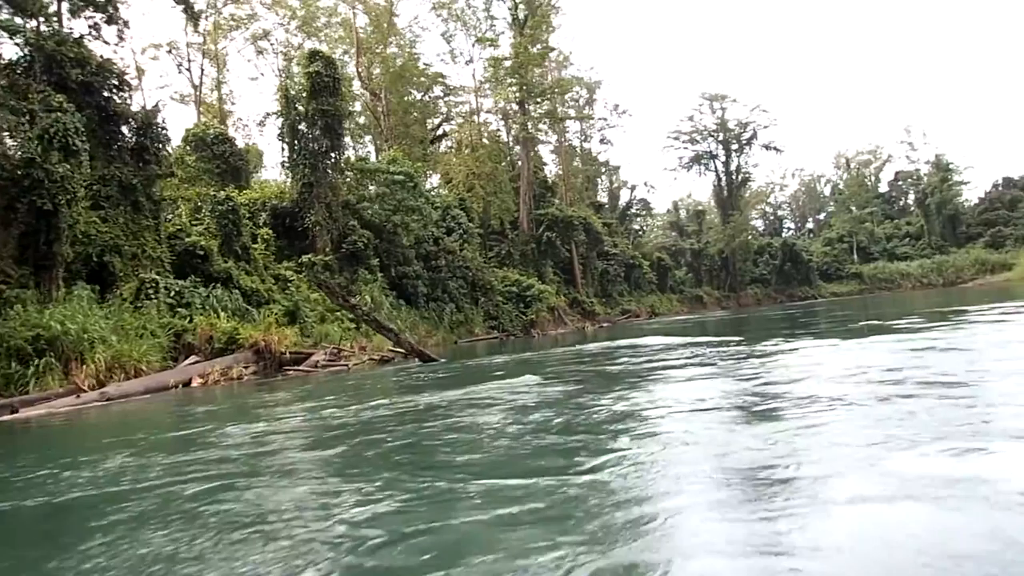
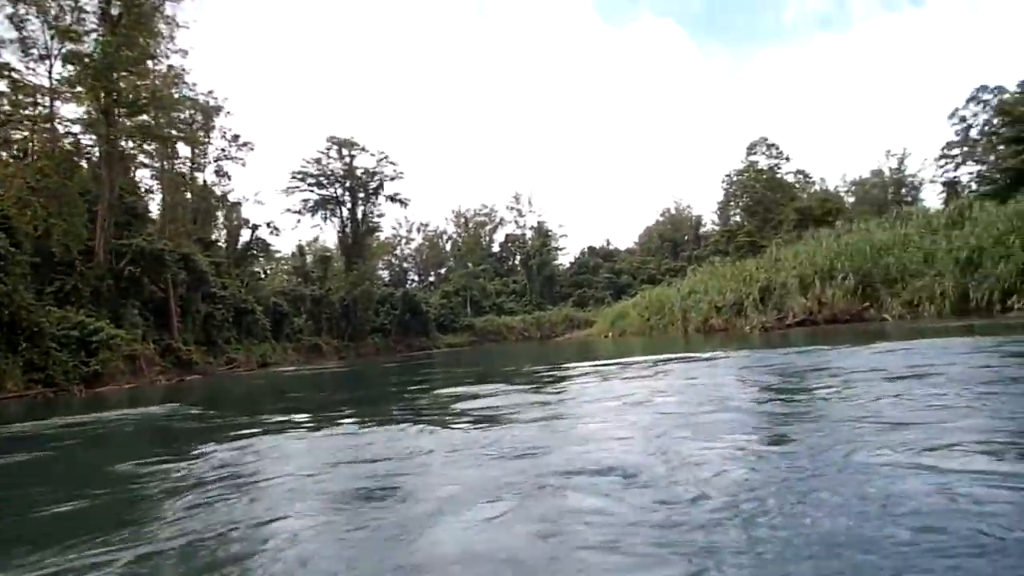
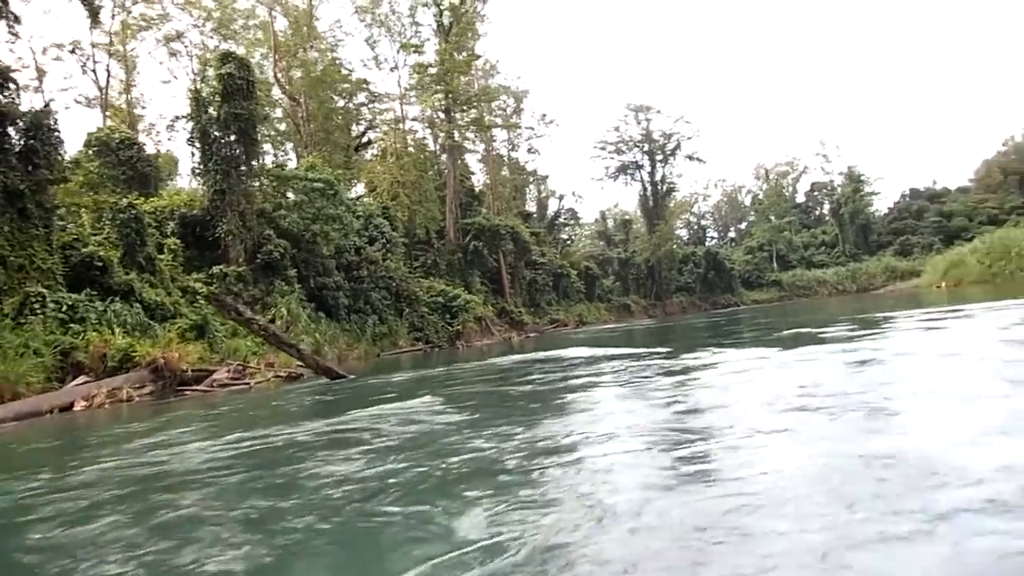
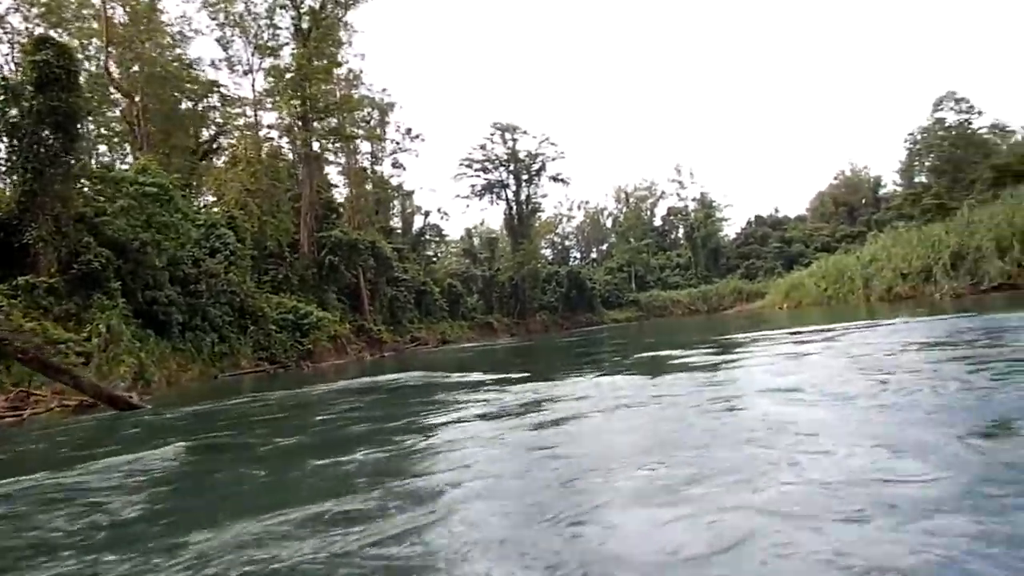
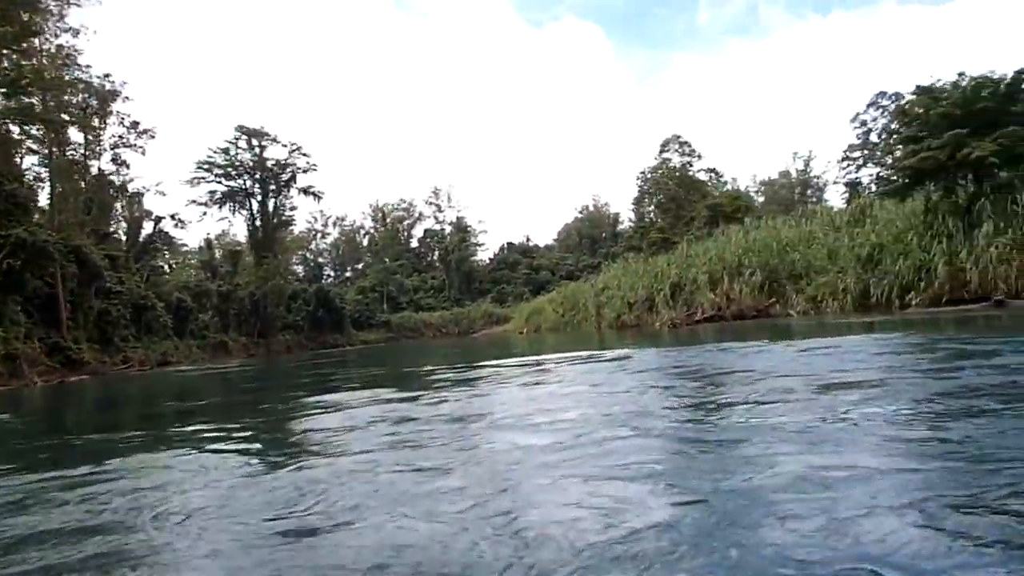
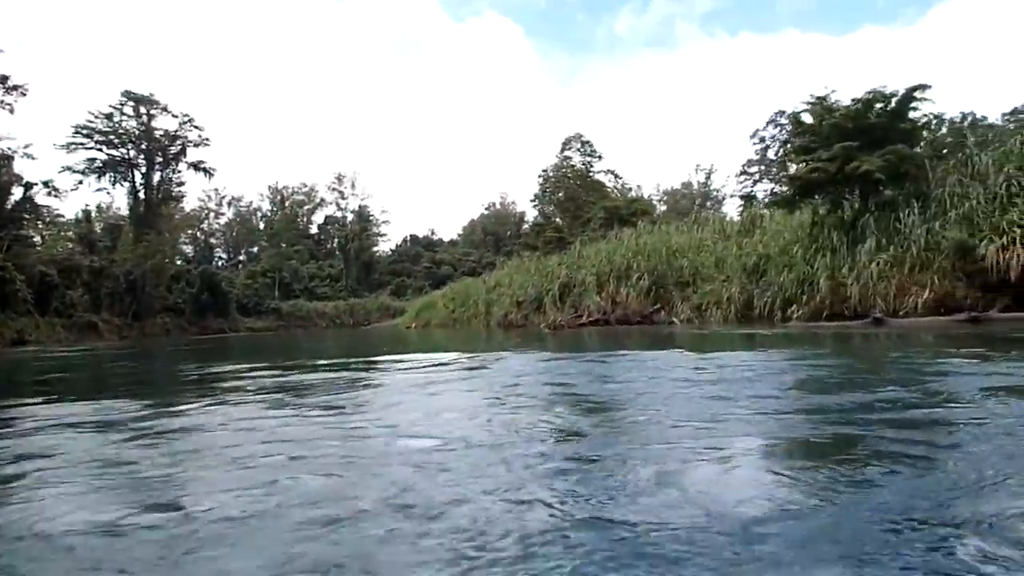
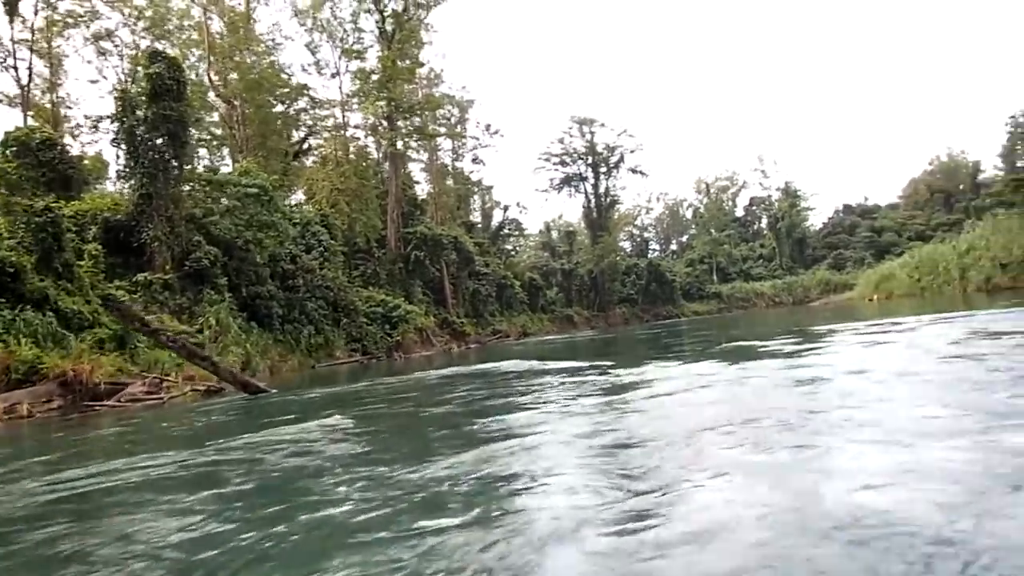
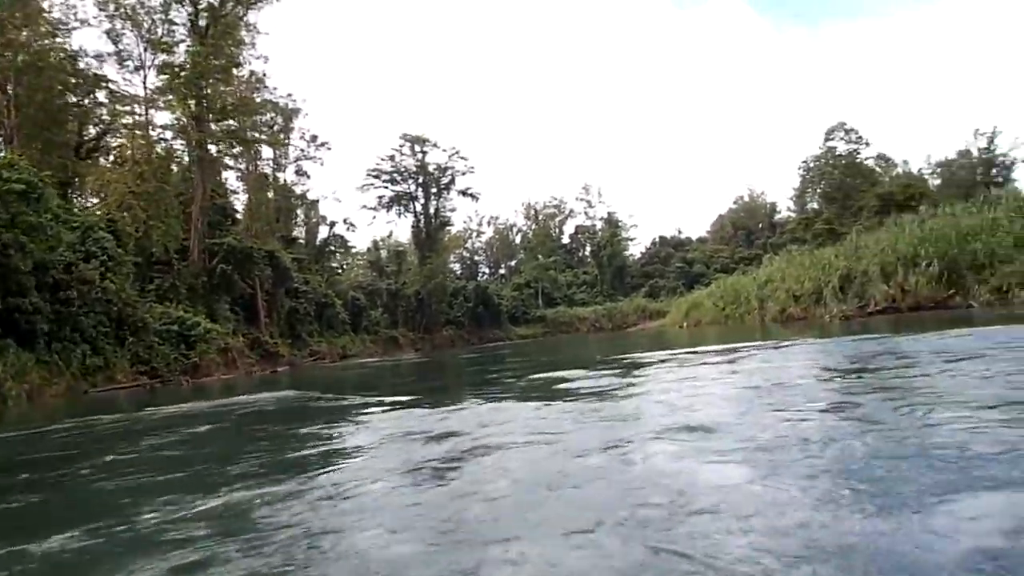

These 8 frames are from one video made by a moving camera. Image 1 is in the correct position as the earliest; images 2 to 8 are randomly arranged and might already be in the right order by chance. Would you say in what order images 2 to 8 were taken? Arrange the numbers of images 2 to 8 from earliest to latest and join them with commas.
3, 7, 4, 8, 2, 5, 6
